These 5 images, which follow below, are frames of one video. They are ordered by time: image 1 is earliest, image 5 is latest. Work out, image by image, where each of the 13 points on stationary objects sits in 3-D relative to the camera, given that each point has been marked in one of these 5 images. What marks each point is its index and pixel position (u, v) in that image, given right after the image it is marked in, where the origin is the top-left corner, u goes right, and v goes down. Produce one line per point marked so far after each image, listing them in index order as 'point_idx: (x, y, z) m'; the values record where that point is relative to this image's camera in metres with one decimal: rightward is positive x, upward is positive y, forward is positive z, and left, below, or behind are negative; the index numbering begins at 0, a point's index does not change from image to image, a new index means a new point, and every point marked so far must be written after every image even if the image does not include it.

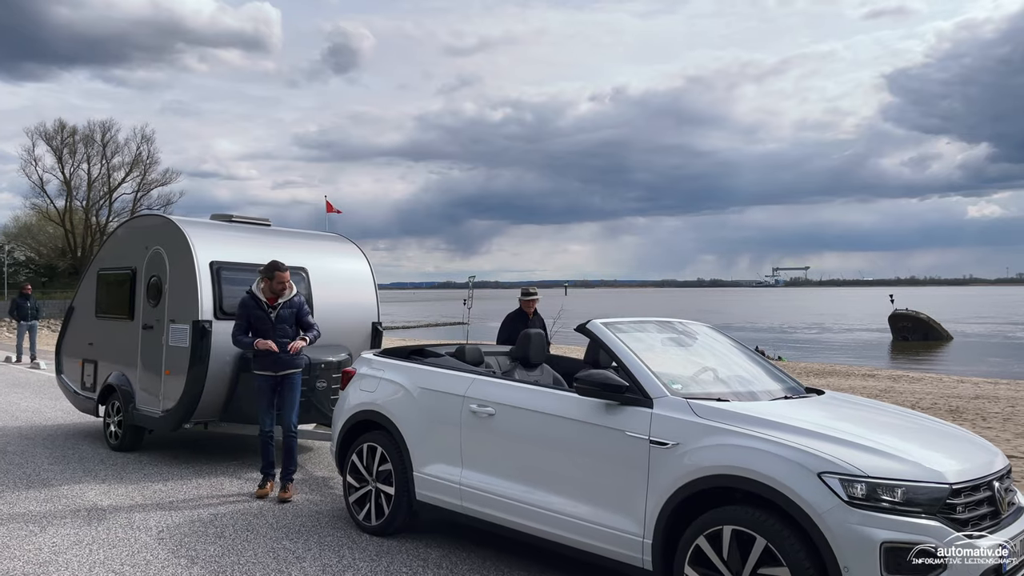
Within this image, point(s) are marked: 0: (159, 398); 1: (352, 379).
0: (-3.4, -1.0, +7.7) m
1: (-1.2, -0.7, +5.9) m
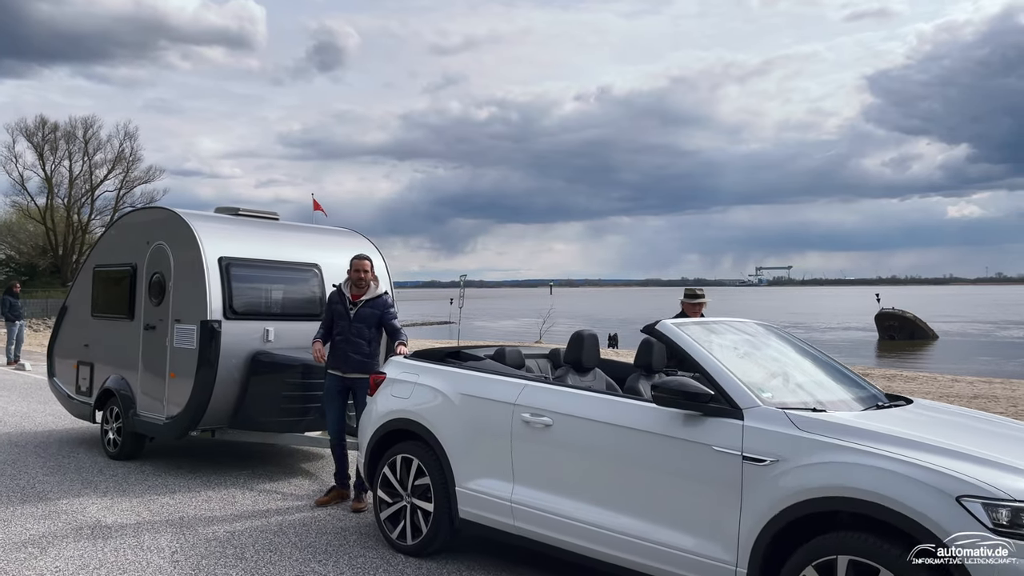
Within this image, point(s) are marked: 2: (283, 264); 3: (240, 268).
0: (-3.1, -1.0, +7.2) m
1: (-0.9, -0.6, +5.4) m
2: (-2.1, +0.2, +7.5) m
3: (-2.4, +0.2, +7.1) m
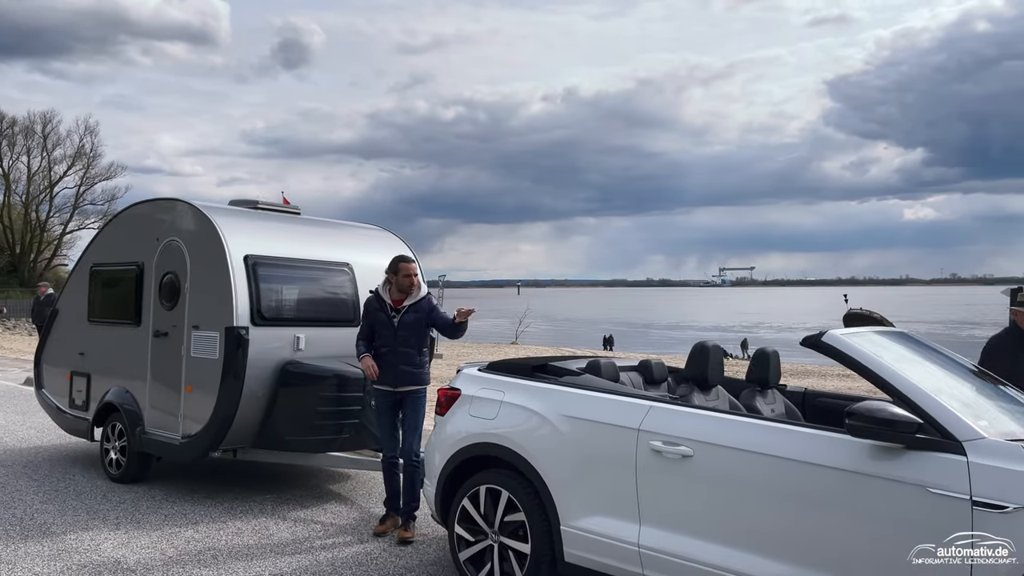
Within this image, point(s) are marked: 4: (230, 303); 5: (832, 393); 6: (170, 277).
0: (-2.6, -1.0, +6.4) m
1: (-0.3, -0.7, +4.7) m
2: (-1.6, +0.2, +6.7) m
3: (-1.9, +0.2, +6.3) m
4: (-2.1, -0.1, +6.0) m
5: (+1.9, -0.6, +4.9) m
6: (-2.8, +0.1, +6.6) m
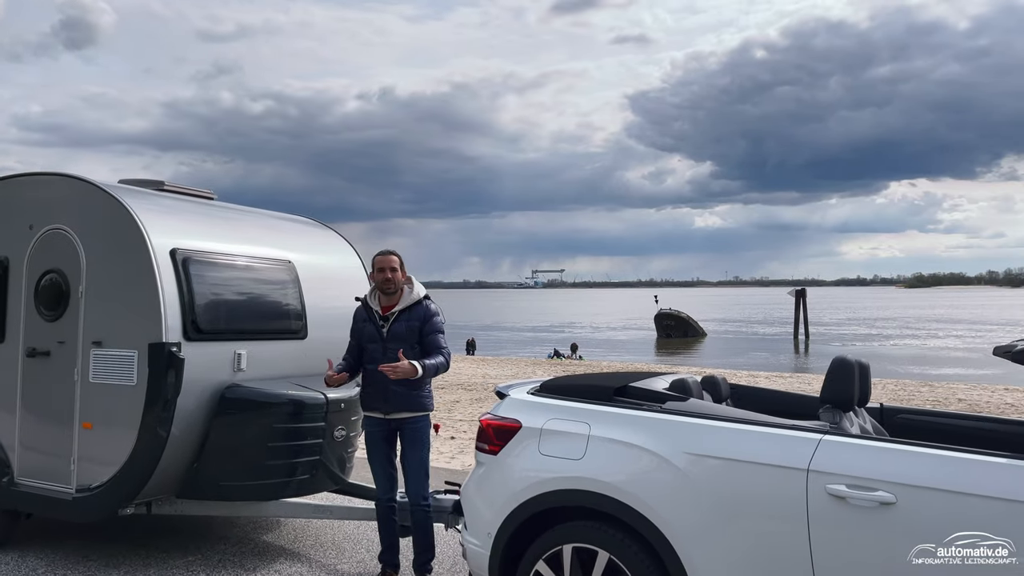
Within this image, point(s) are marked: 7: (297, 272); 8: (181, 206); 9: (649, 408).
0: (-2.6, -1.1, +4.8) m
1: (0.0, -0.7, +3.7) m
2: (-1.7, +0.2, +5.4) m
3: (-1.9, +0.1, +4.9) m
4: (-2.0, -0.1, +4.6) m
5: (+2.1, -0.7, +4.3) m
6: (-2.8, +0.1, +5.0) m
7: (-1.5, +0.1, +5.7) m
8: (-2.1, +0.5, +5.2) m
9: (+0.6, -0.5, +3.5) m
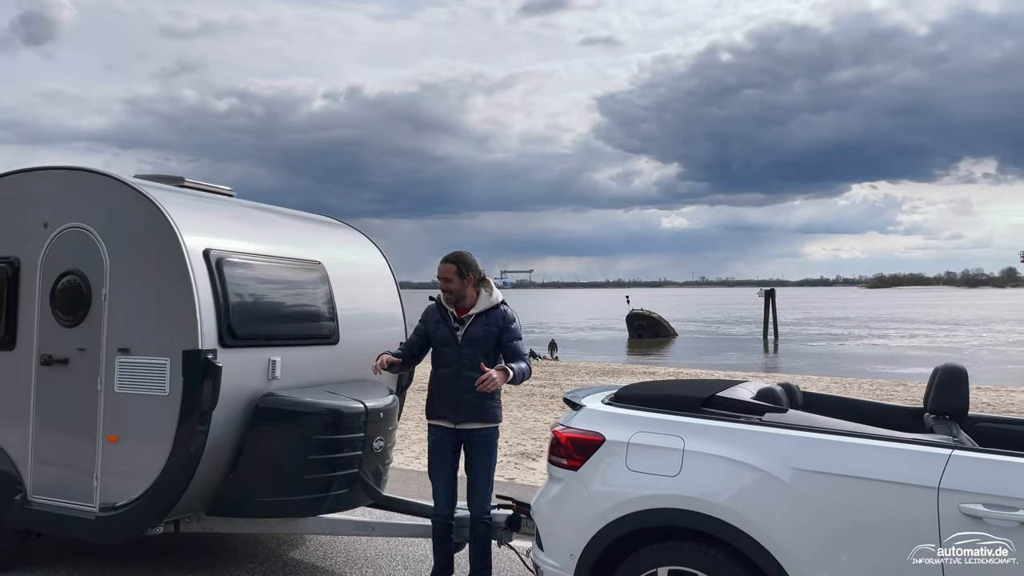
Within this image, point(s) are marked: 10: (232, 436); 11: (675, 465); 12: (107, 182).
0: (-2.3, -1.1, +4.5) m
1: (+0.4, -0.7, +3.4) m
2: (-1.5, +0.2, +5.1) m
3: (-1.6, +0.1, +4.6) m
4: (-1.7, -0.2, +4.3) m
5: (+2.5, -0.7, +4.2) m
6: (-2.5, +0.1, +4.6) m
7: (-1.3, +0.1, +5.4) m
8: (-1.9, +0.5, +4.9) m
9: (+0.9, -0.5, +3.3) m
10: (-1.6, -0.8, +4.5) m
11: (+0.6, -0.7, +3.2) m
12: (-2.3, +0.6, +4.6) m
